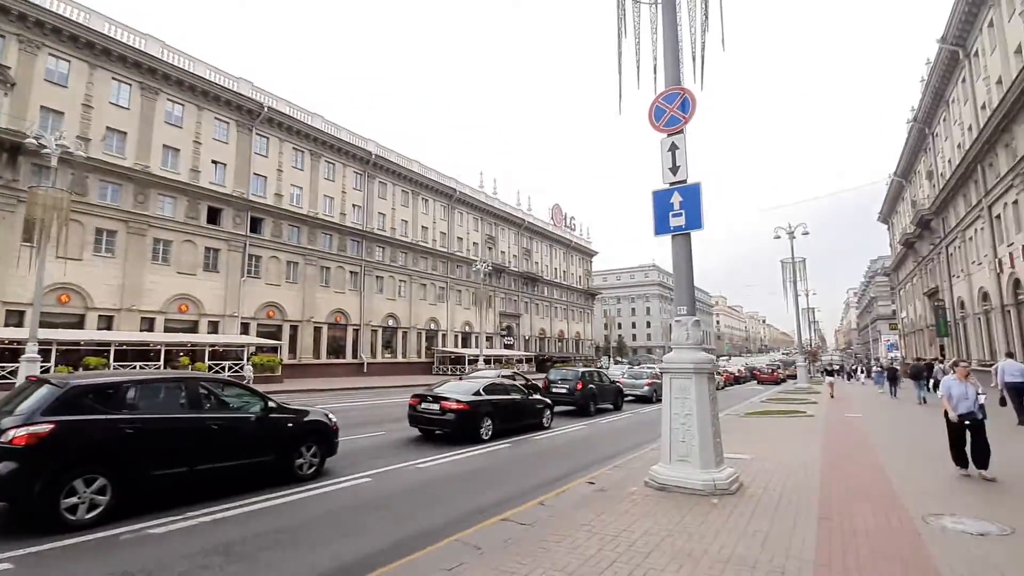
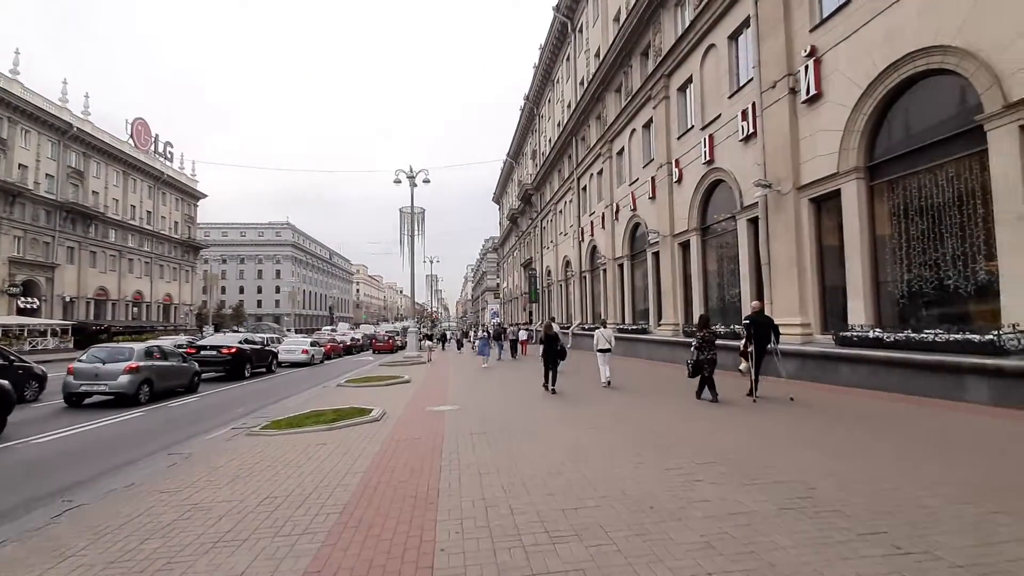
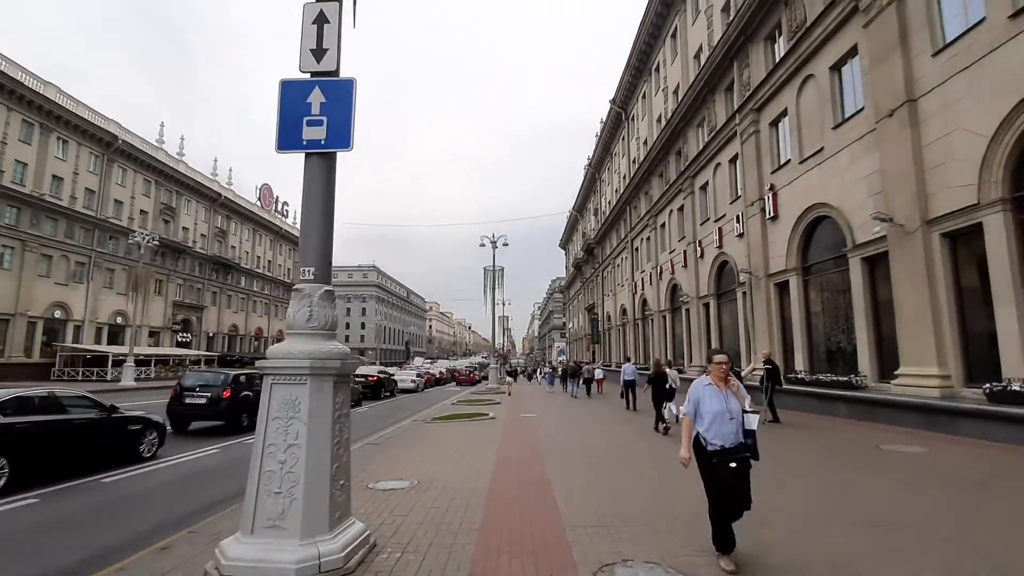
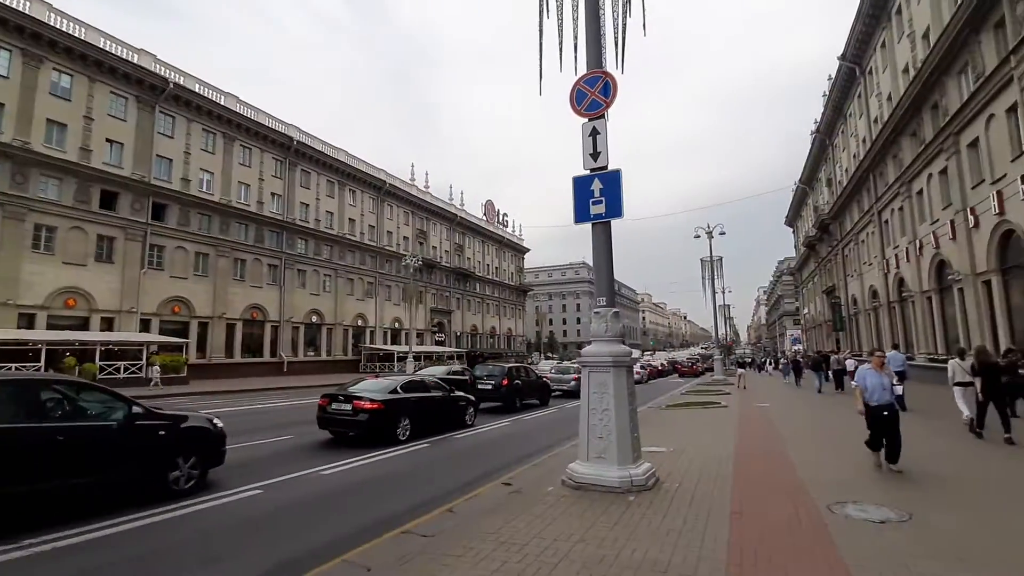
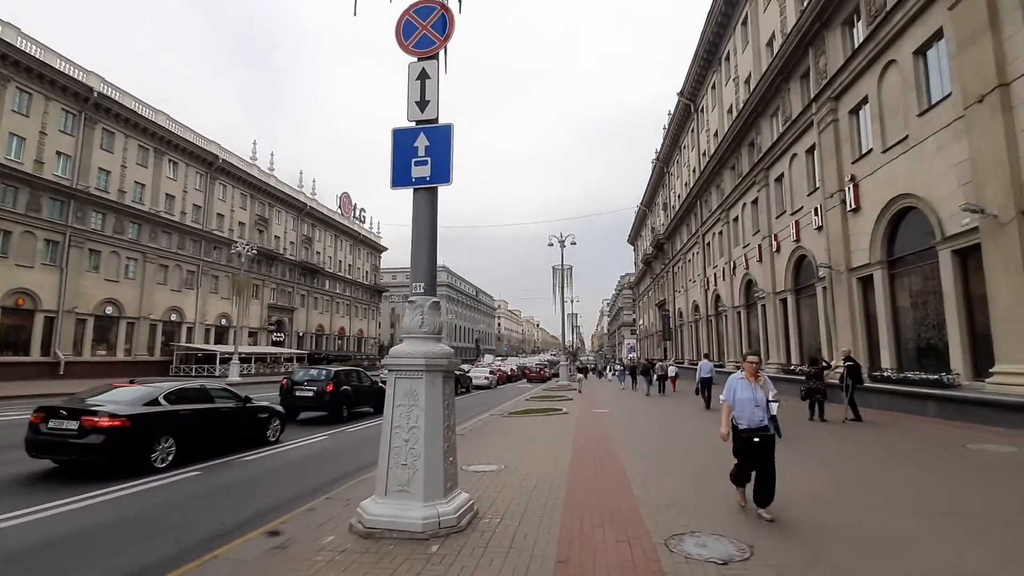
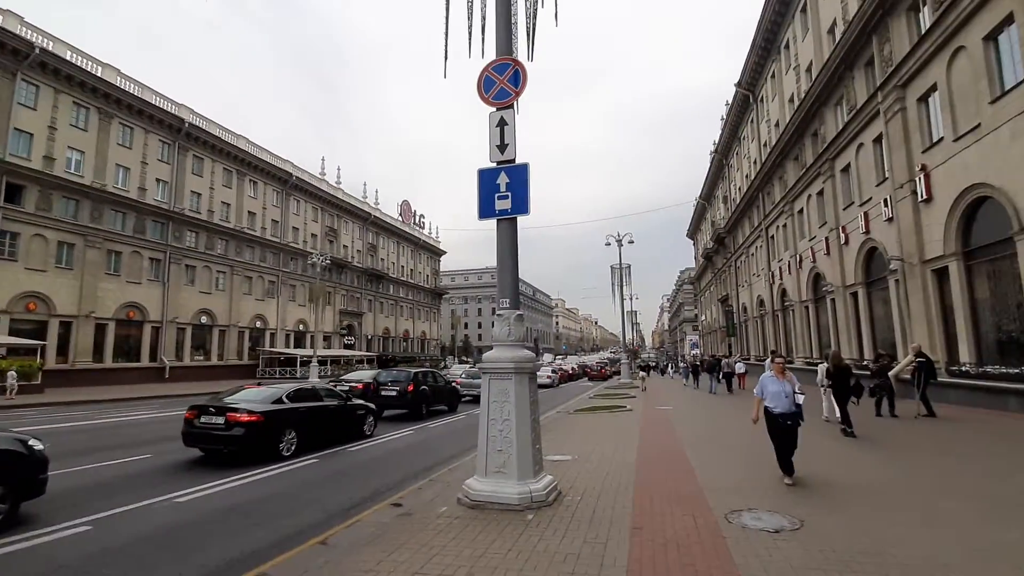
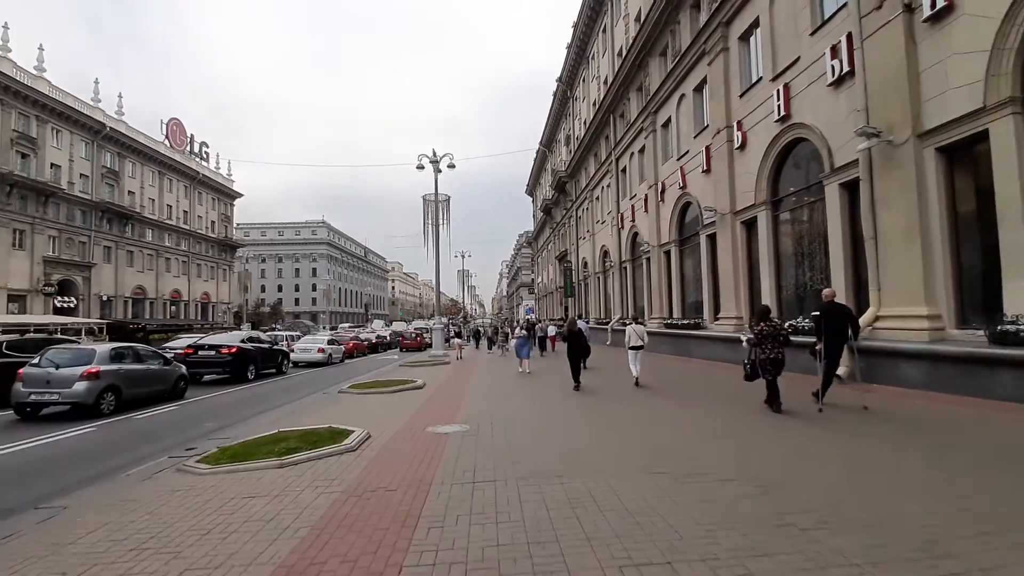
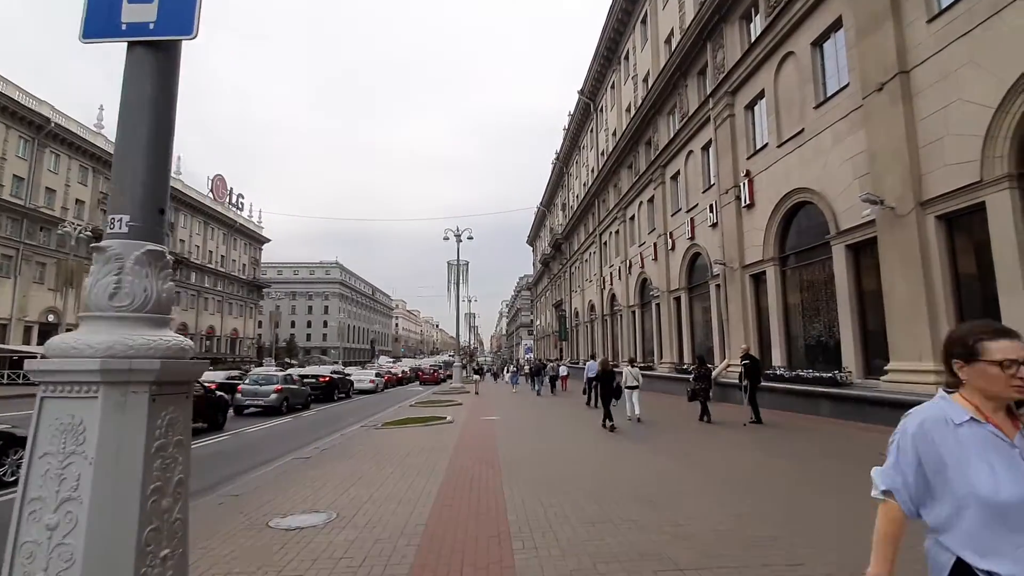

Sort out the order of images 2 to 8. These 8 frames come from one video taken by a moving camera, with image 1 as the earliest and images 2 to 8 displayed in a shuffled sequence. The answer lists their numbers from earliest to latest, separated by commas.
4, 6, 5, 3, 8, 2, 7
